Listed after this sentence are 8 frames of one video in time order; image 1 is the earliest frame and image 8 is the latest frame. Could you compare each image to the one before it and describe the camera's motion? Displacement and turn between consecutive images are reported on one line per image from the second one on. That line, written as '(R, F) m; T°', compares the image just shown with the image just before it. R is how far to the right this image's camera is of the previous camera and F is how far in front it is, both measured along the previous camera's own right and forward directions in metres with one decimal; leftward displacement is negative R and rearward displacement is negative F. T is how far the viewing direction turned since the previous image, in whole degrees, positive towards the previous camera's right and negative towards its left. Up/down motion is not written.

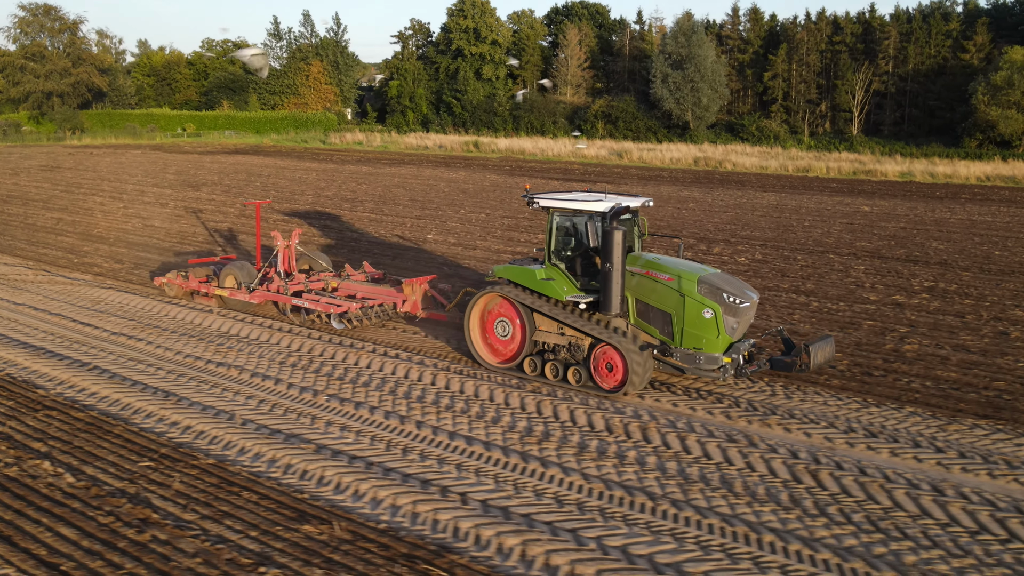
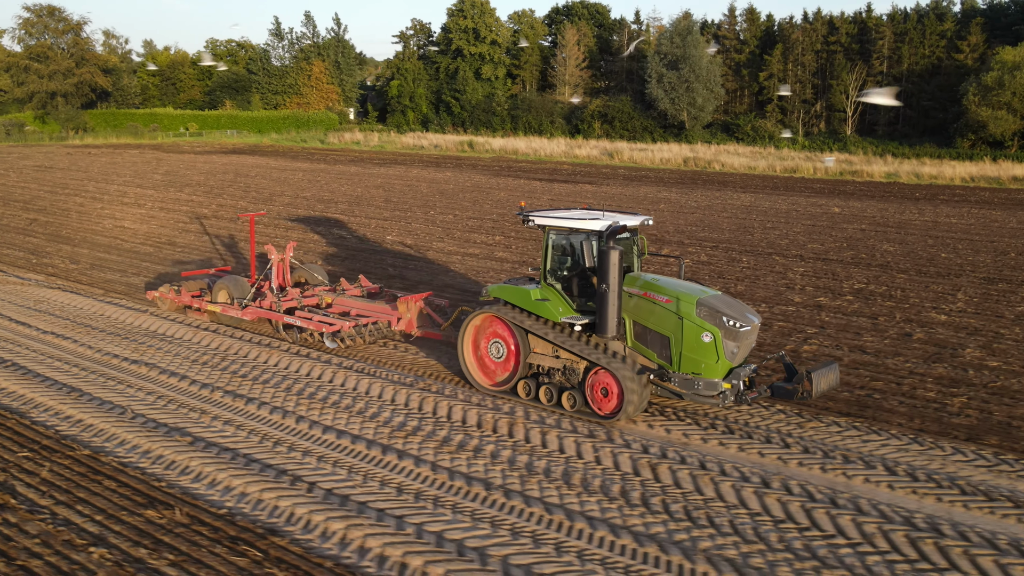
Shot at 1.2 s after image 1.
(+1.0, -0.4) m; -1°
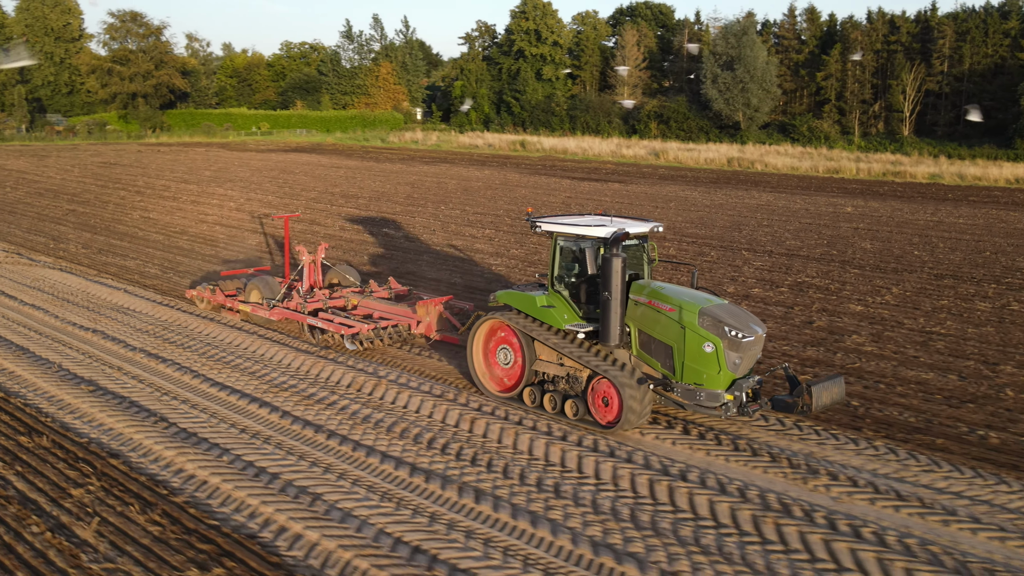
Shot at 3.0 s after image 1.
(+1.9, -0.9) m; -5°
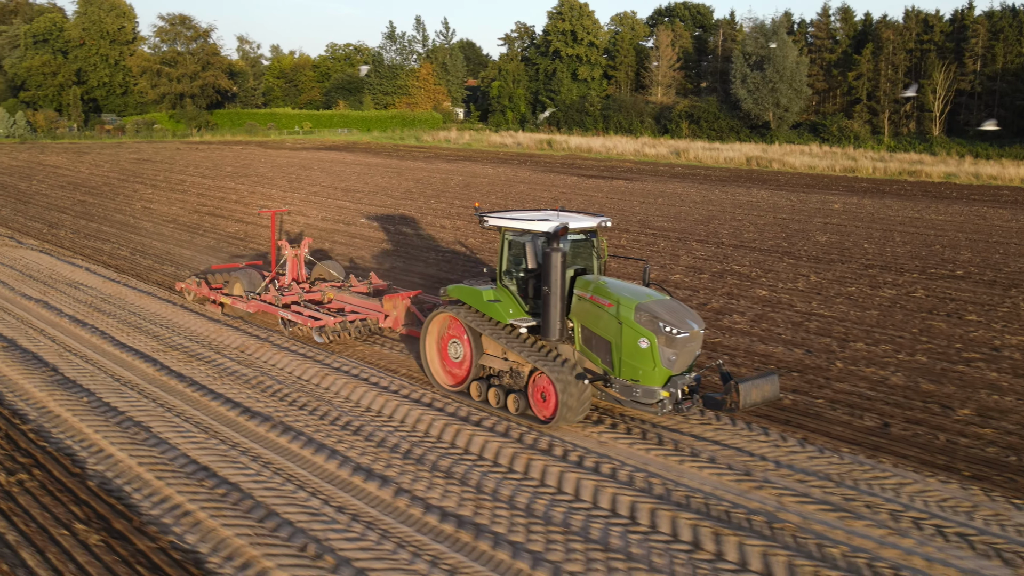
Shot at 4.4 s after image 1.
(+1.8, -0.9) m; -3°
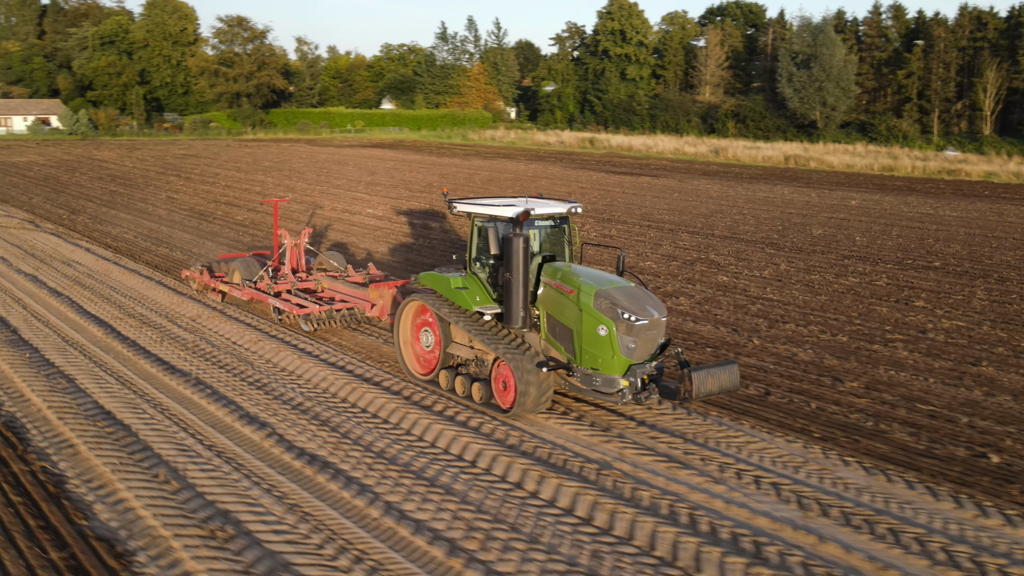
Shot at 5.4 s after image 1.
(+1.3, -0.5) m; -4°
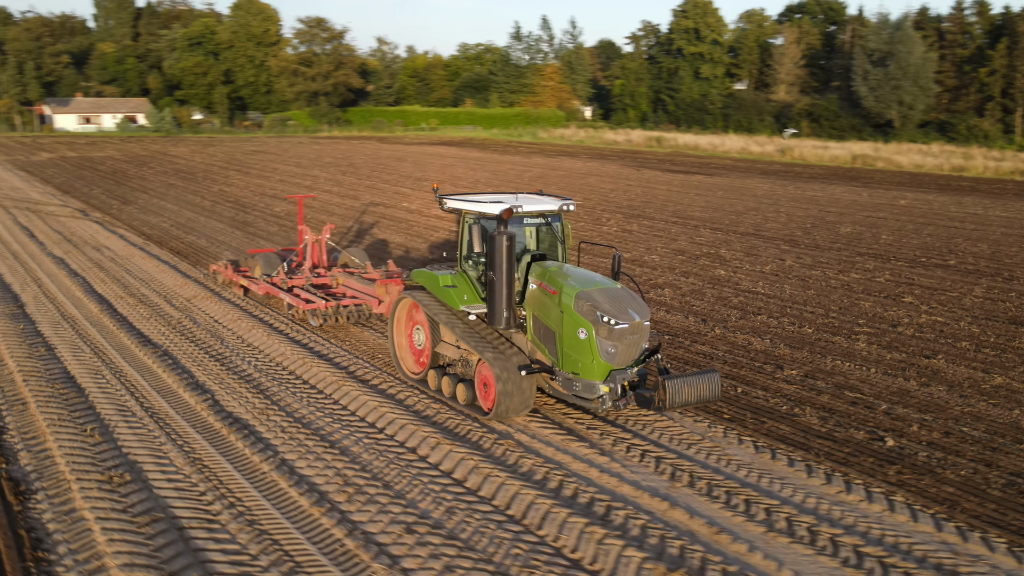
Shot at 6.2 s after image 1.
(+1.2, -0.3) m; -5°
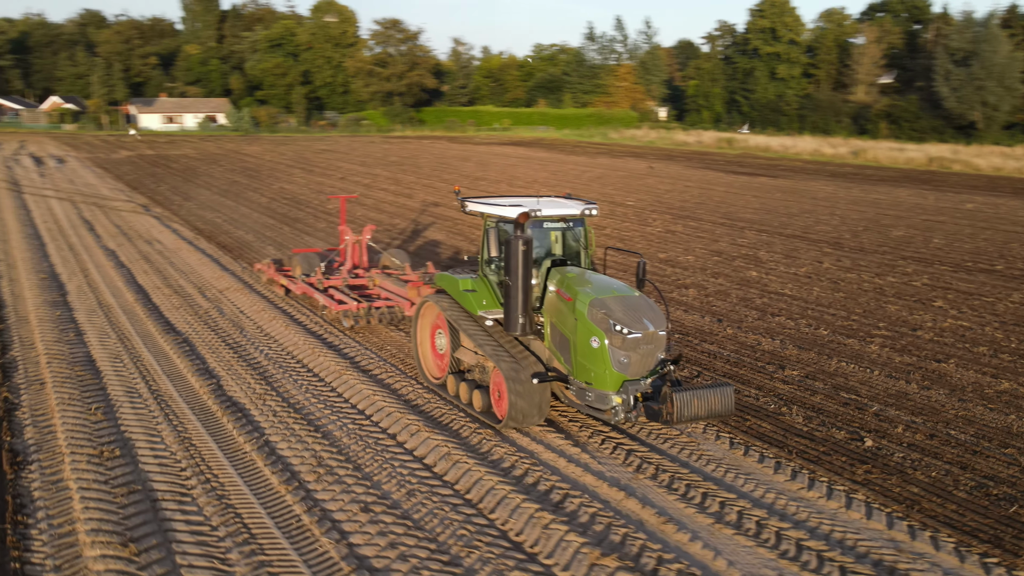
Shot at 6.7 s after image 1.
(+0.7, -0.2) m; -5°
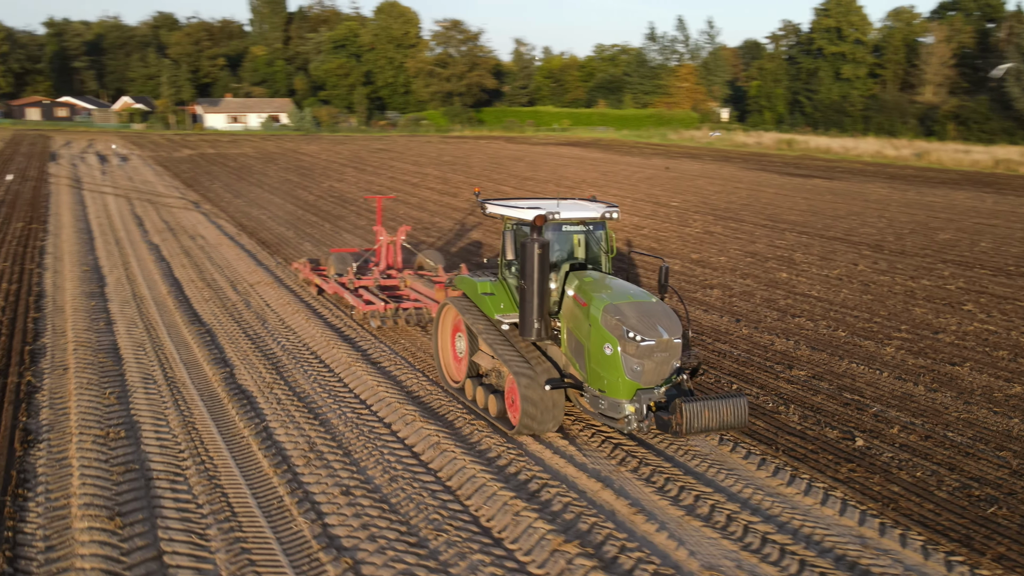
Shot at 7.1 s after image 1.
(+0.5, -0.1) m; -4°
